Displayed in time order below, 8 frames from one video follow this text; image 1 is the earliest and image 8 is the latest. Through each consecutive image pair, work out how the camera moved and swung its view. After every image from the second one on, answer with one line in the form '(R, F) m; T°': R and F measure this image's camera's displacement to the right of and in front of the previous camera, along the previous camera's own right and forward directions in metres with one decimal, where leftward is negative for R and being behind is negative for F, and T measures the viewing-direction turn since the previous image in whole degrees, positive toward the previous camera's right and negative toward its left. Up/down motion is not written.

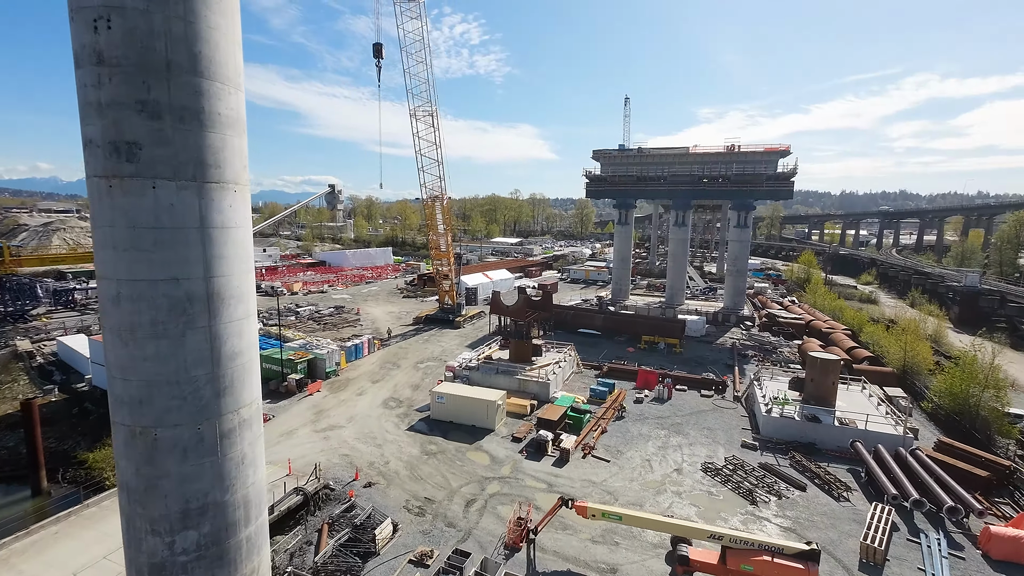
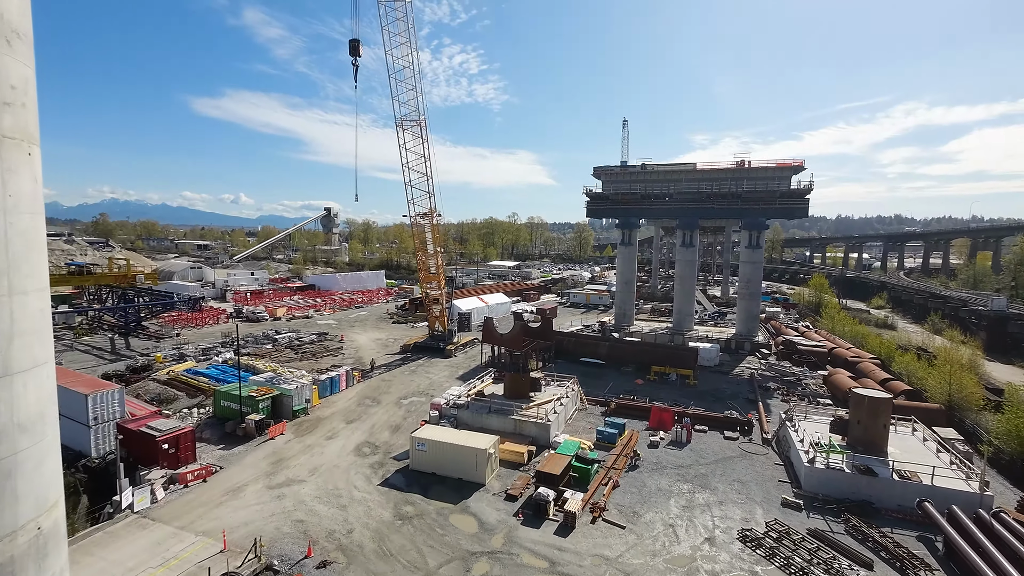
(+0.2, +3.3) m; 0°
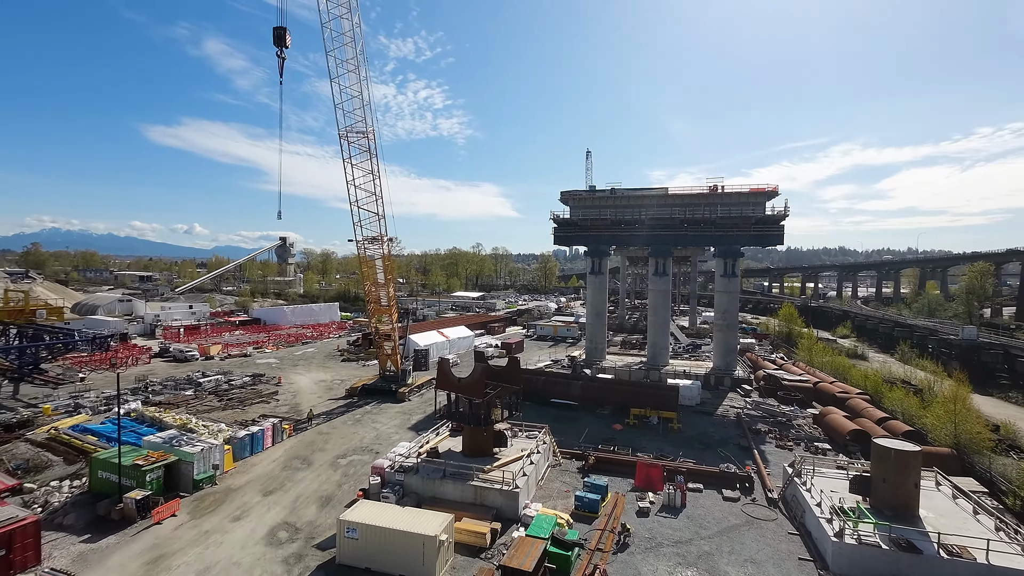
(+0.2, +3.8) m; +4°
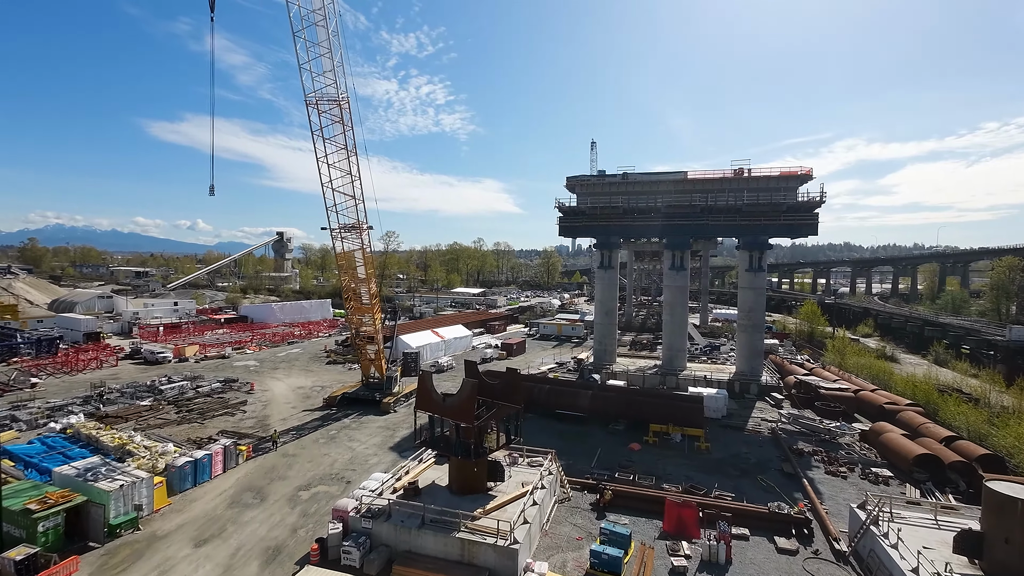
(+0.1, +4.2) m; 0°
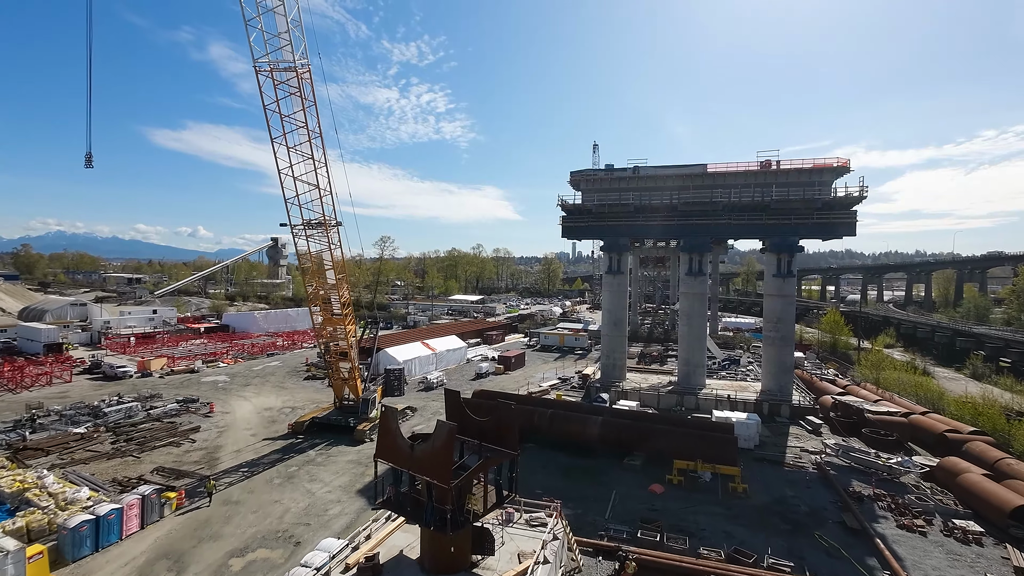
(+0.2, +4.2) m; 0°
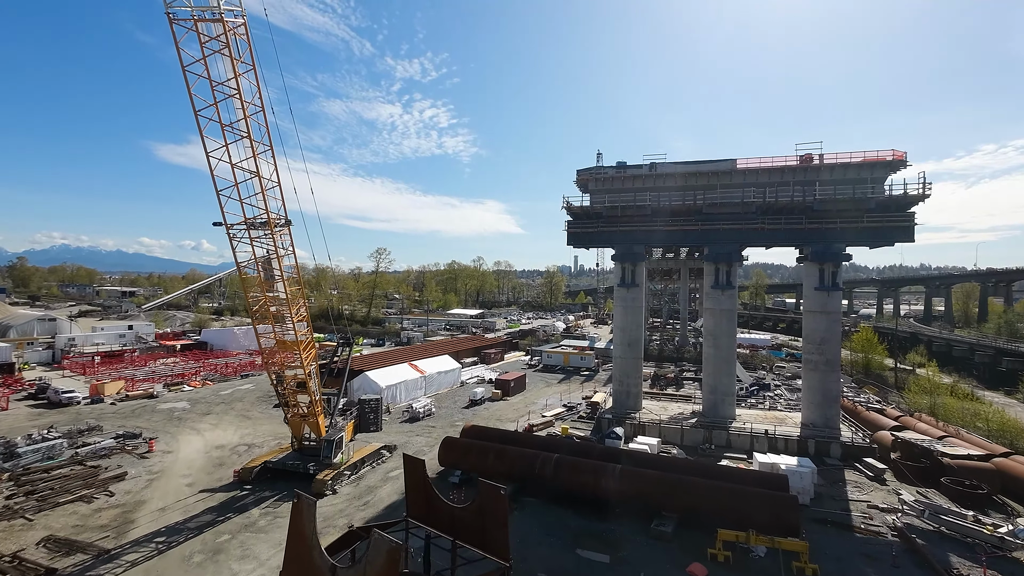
(+0.2, +4.7) m; 0°
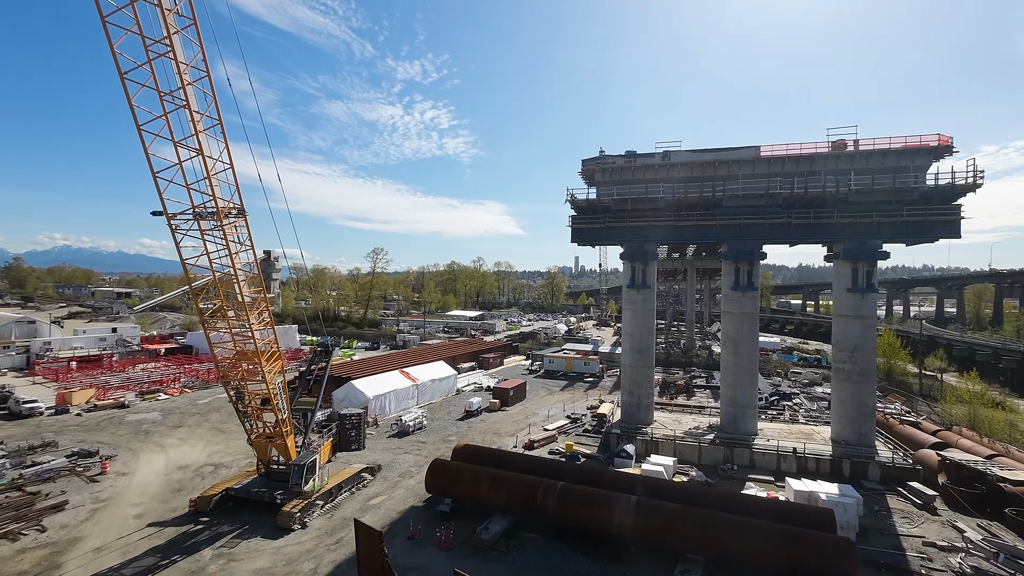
(+0.1, +2.8) m; 0°
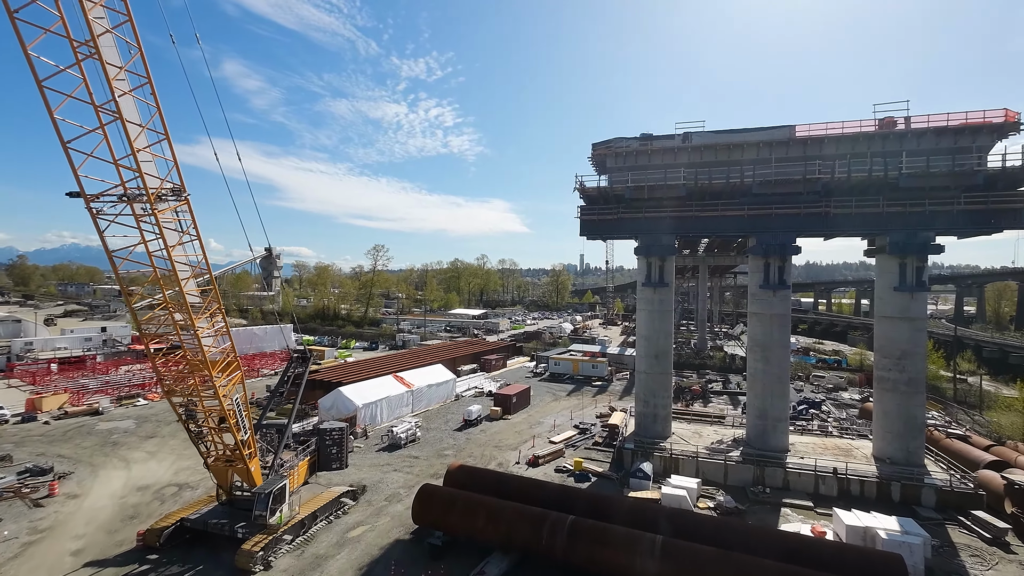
(+0.1, +2.8) m; -1°
